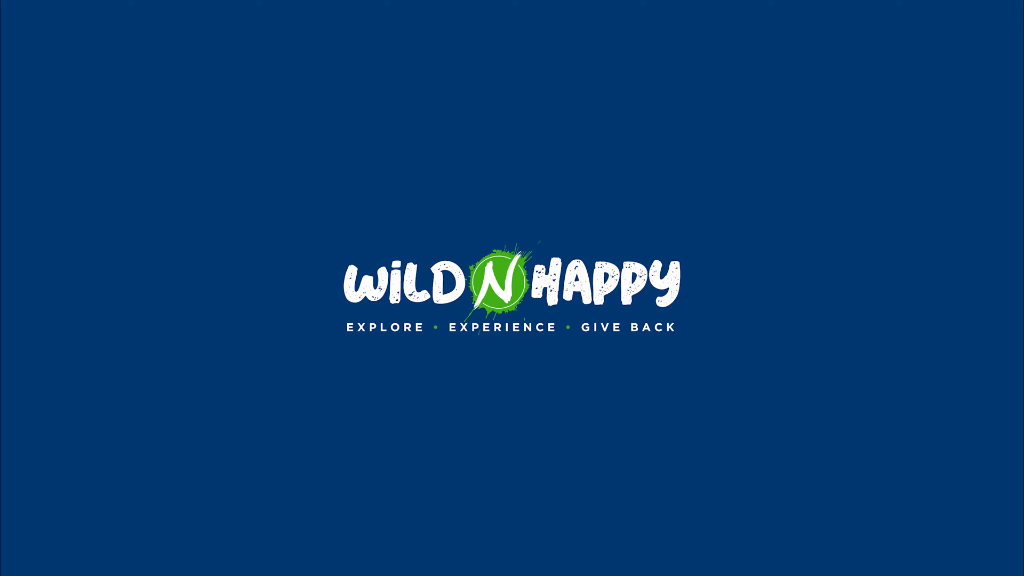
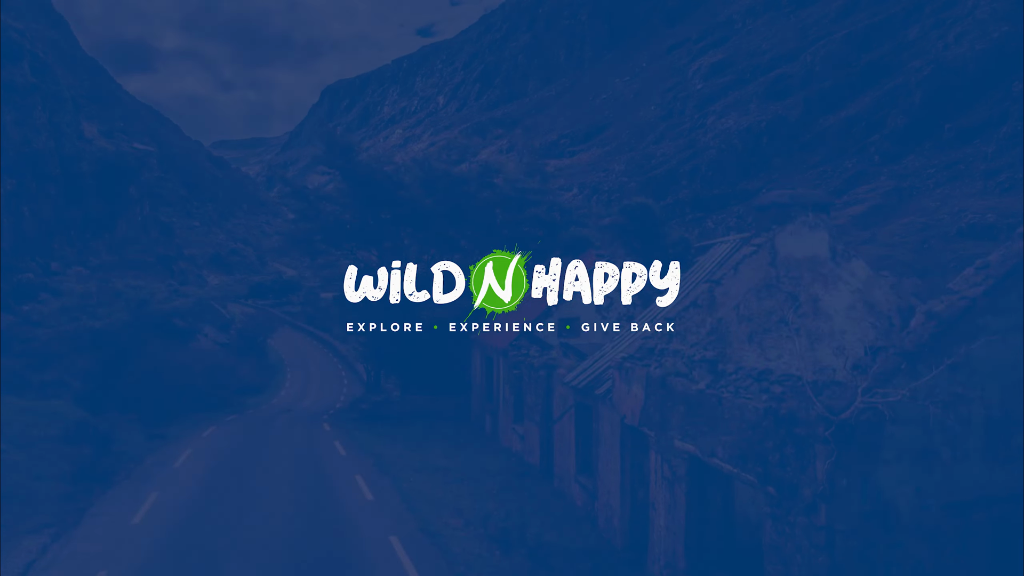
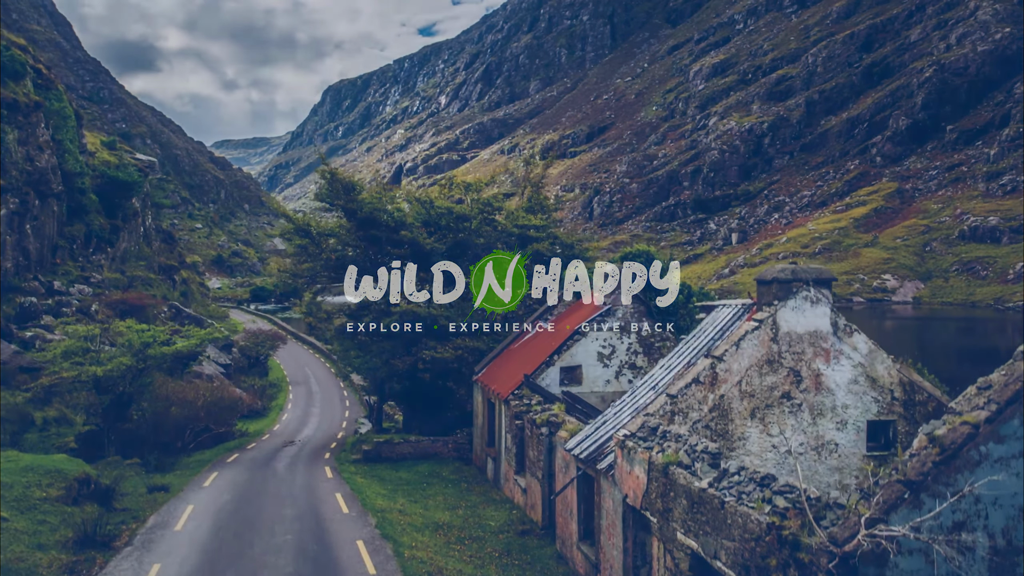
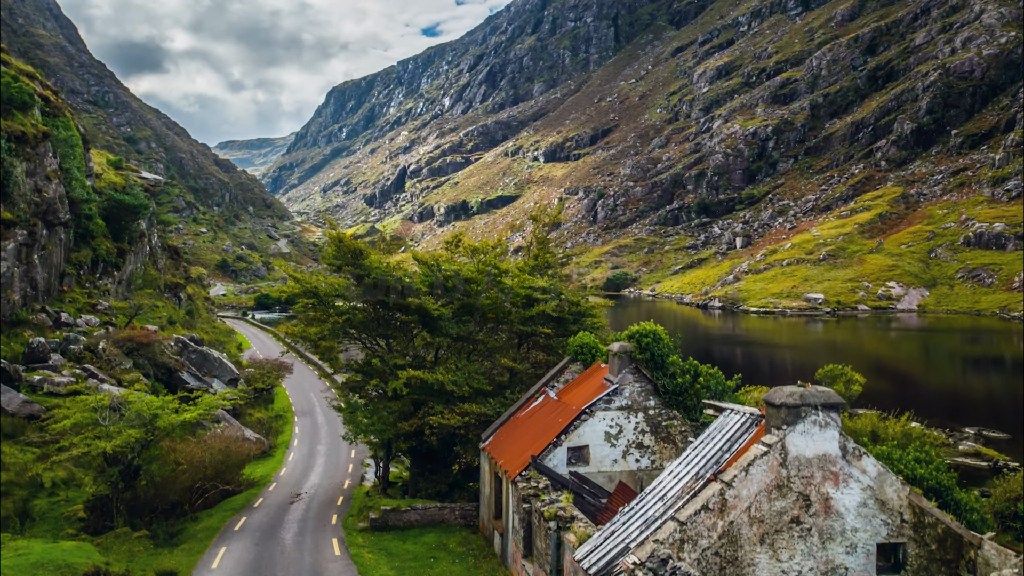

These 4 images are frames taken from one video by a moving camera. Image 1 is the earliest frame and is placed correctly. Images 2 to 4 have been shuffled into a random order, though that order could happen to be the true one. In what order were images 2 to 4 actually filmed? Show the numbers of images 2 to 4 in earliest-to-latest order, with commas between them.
2, 3, 4
